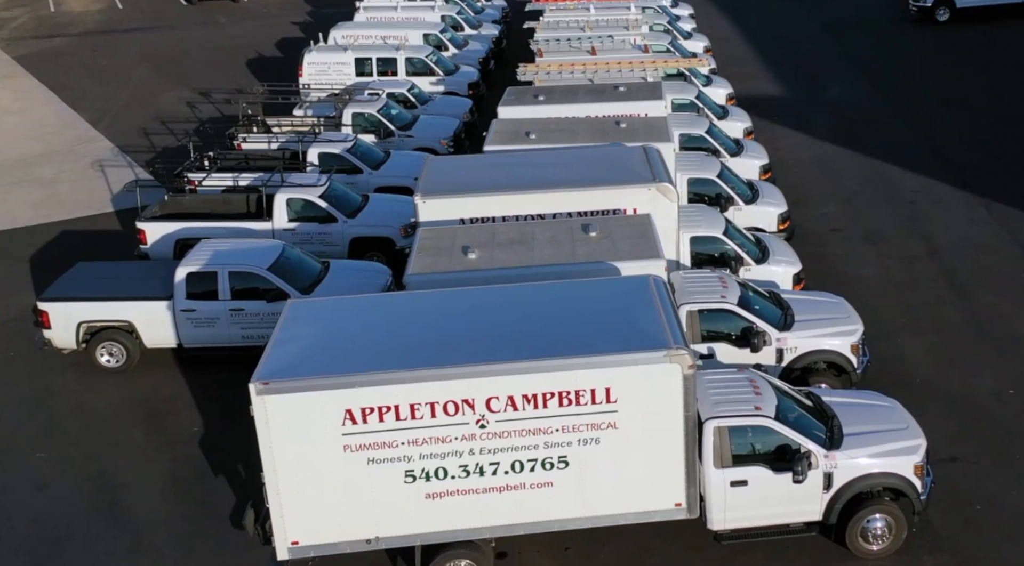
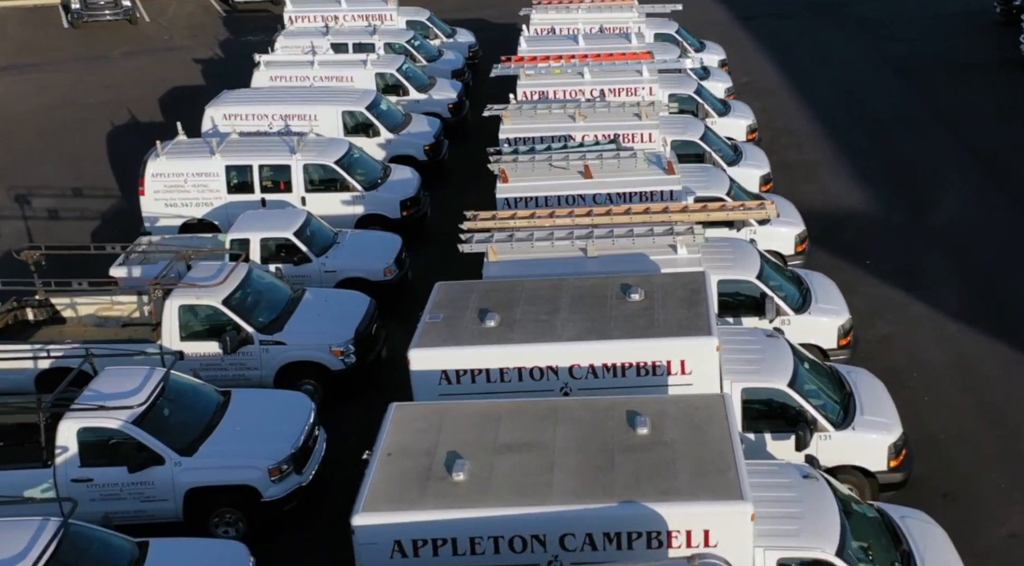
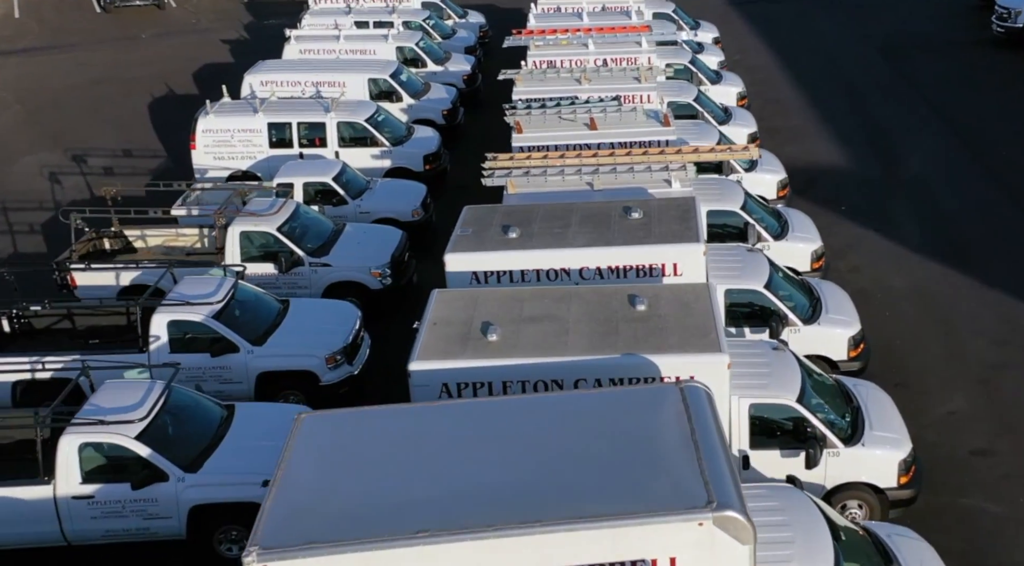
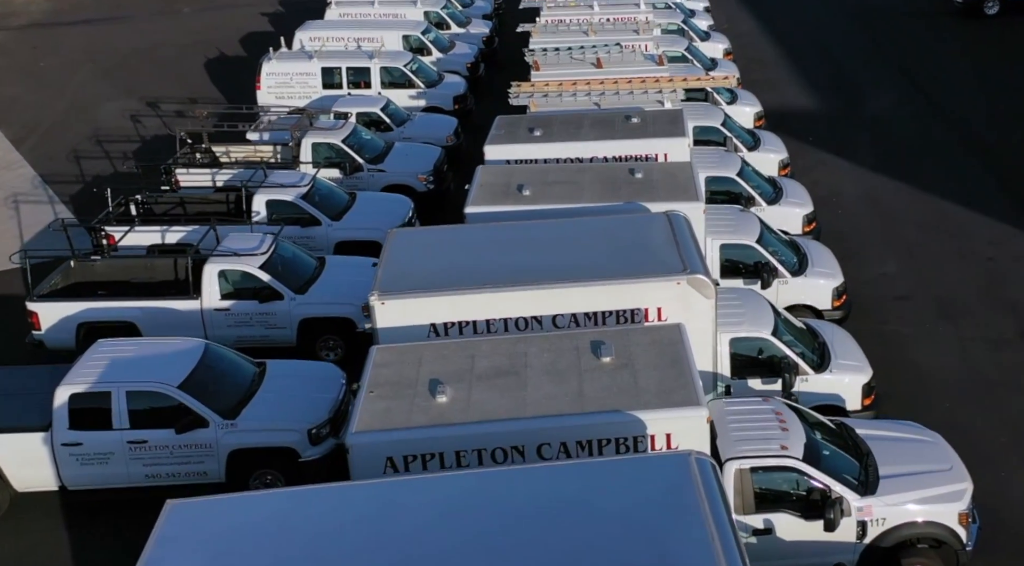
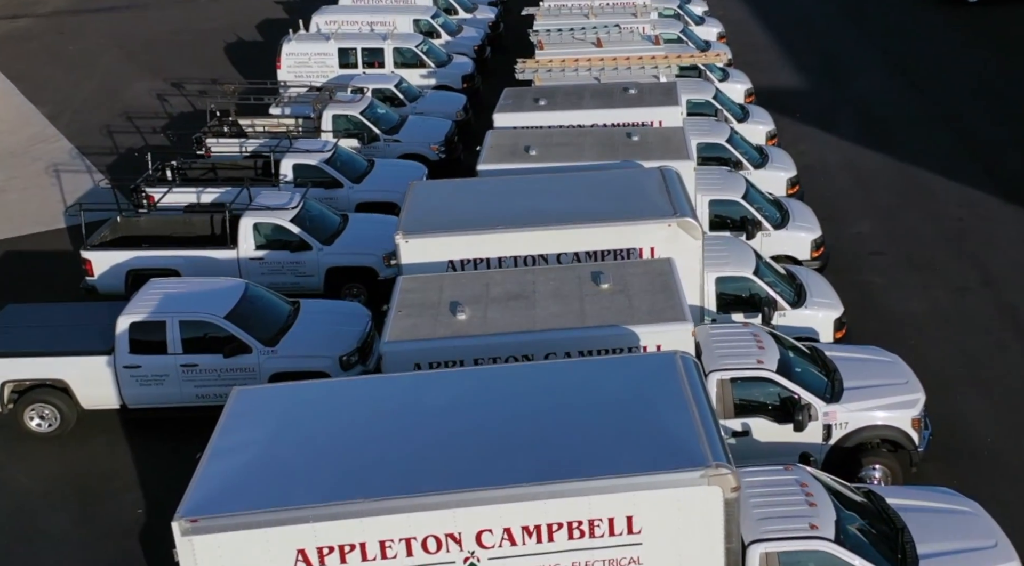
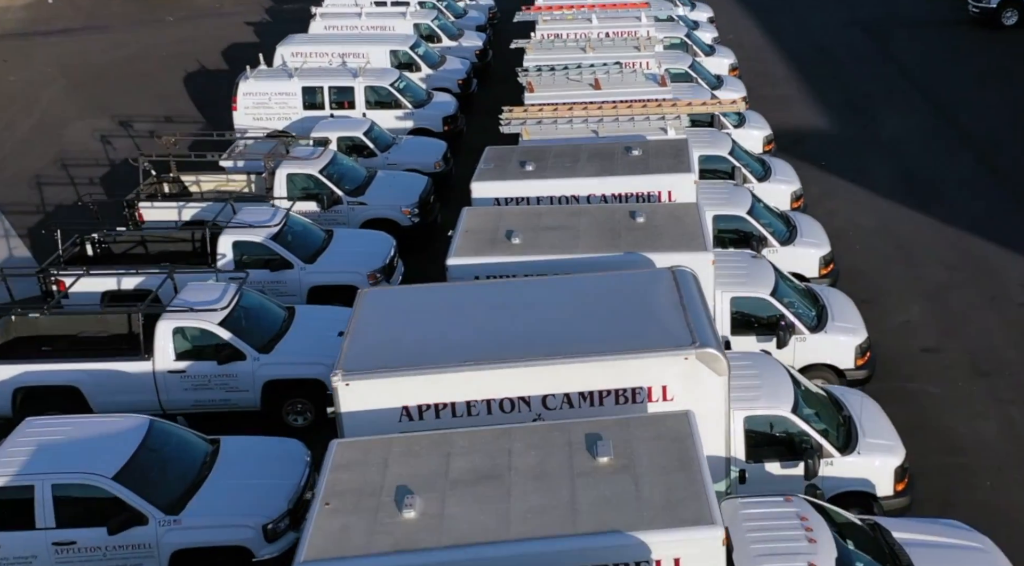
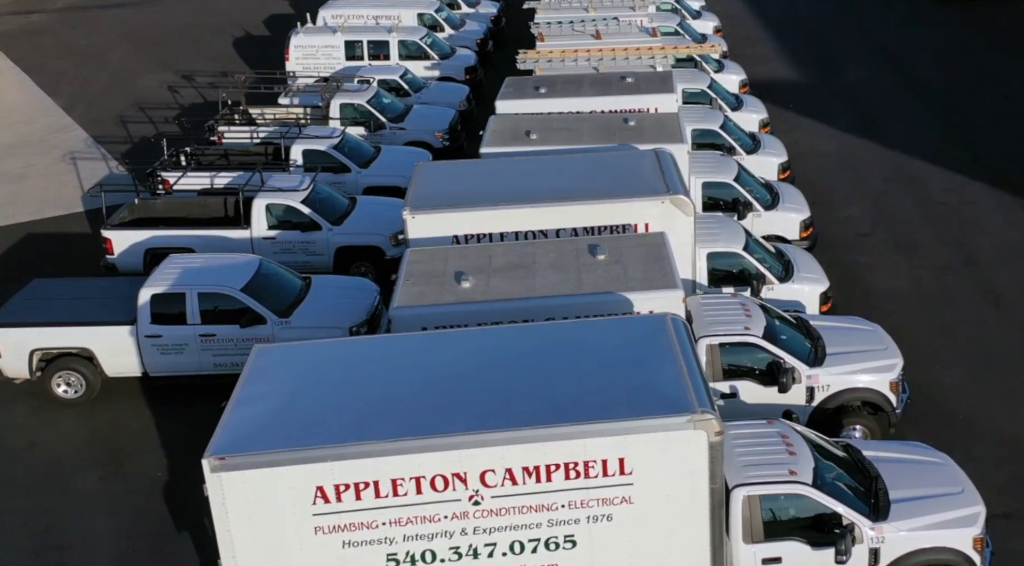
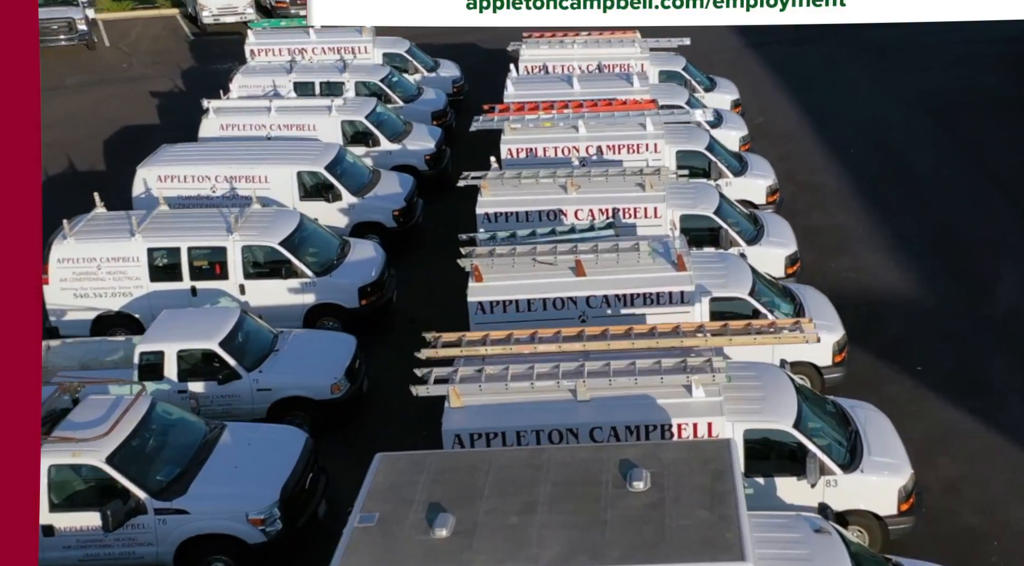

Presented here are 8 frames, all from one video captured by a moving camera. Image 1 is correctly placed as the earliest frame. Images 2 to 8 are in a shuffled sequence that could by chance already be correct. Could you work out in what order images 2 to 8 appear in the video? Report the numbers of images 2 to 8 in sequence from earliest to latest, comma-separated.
7, 5, 4, 6, 3, 2, 8
